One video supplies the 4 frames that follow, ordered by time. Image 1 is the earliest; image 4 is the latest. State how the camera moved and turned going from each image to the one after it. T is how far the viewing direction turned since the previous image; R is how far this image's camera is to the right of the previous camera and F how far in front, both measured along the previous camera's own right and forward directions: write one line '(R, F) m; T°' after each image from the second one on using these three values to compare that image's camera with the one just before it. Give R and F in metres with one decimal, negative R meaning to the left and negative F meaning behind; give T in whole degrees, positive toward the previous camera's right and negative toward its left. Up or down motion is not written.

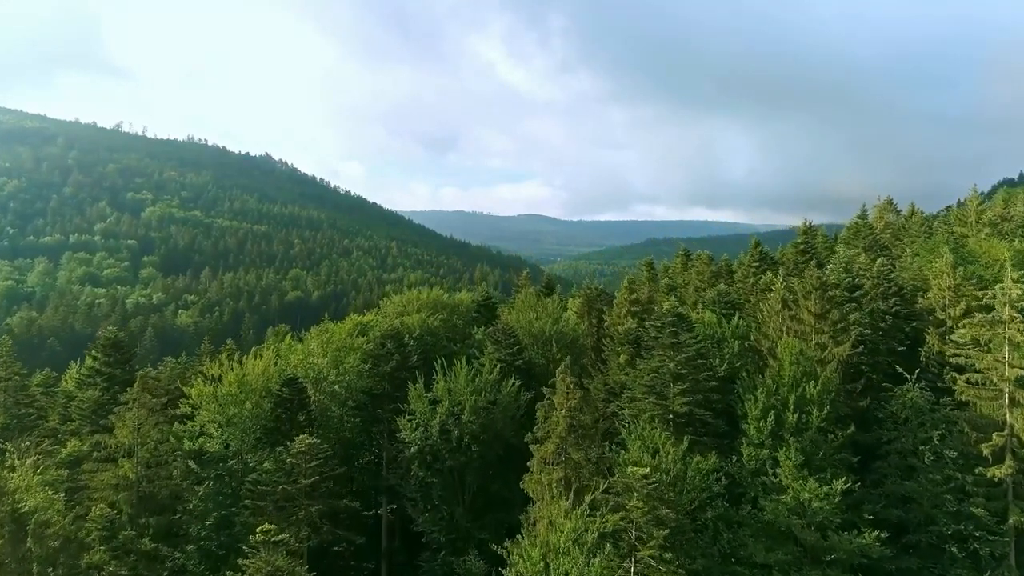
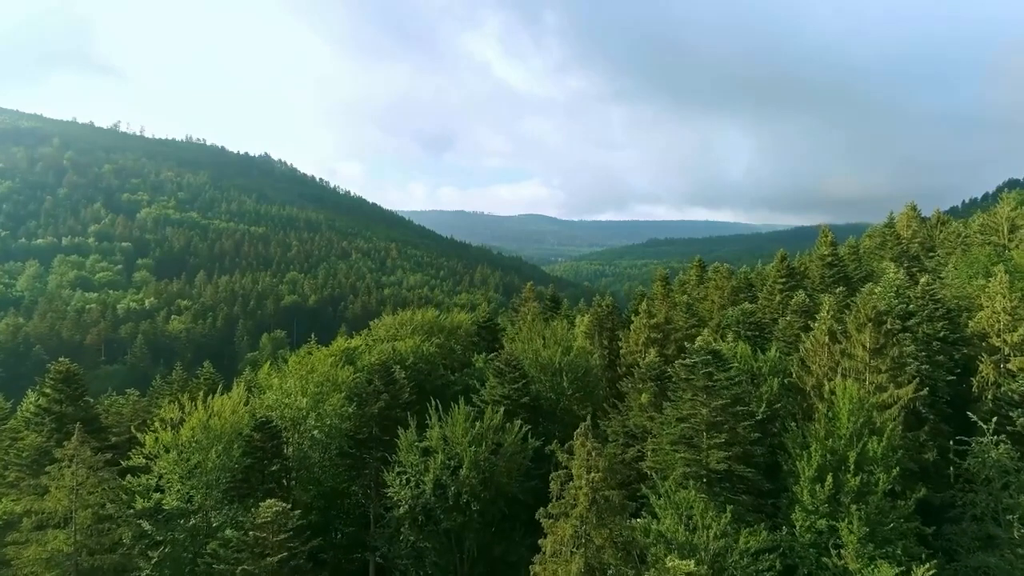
(-0.3, +5.5) m; 0°
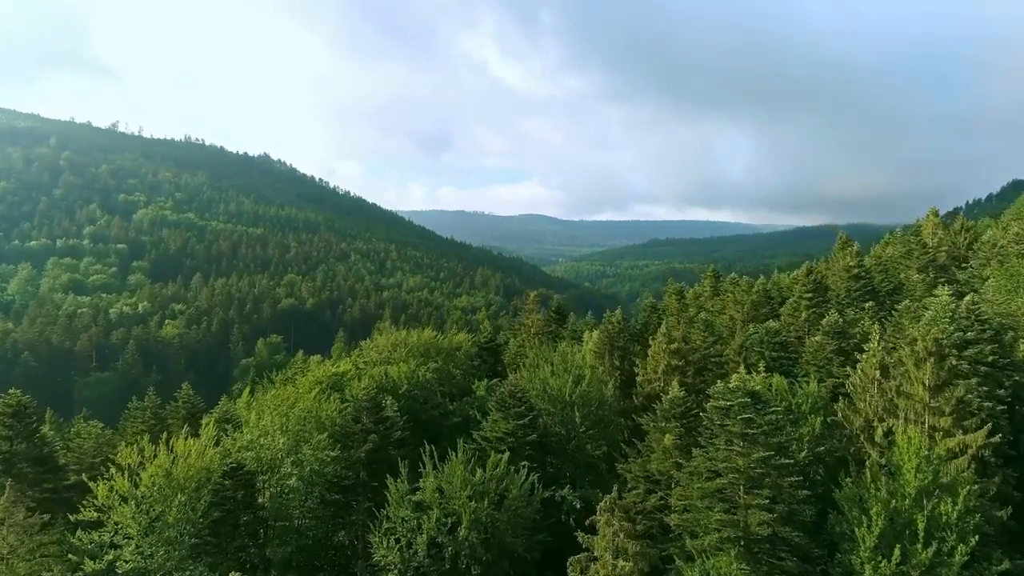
(-0.3, +4.5) m; 0°
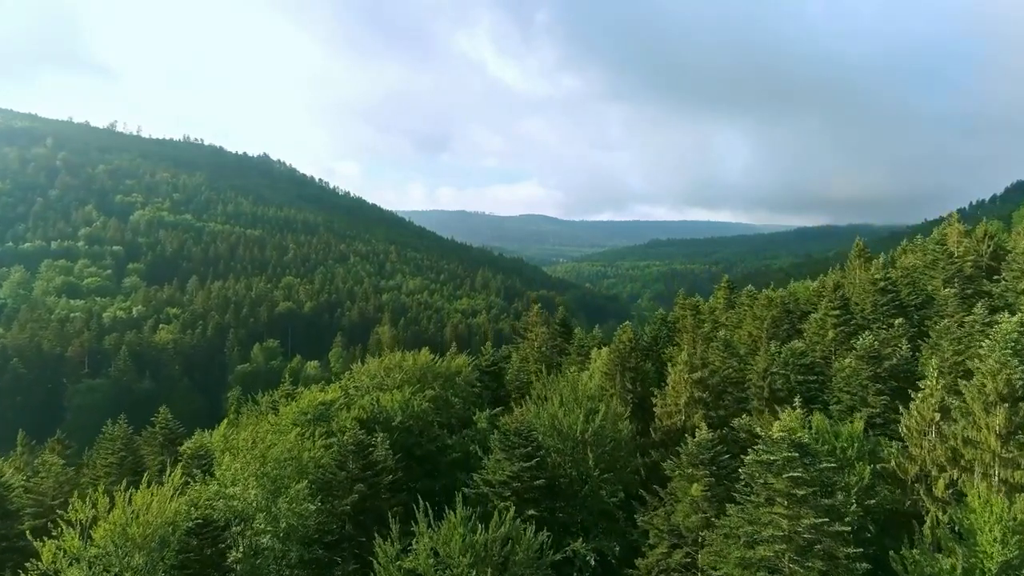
(-0.3, +4.0) m; 0°
